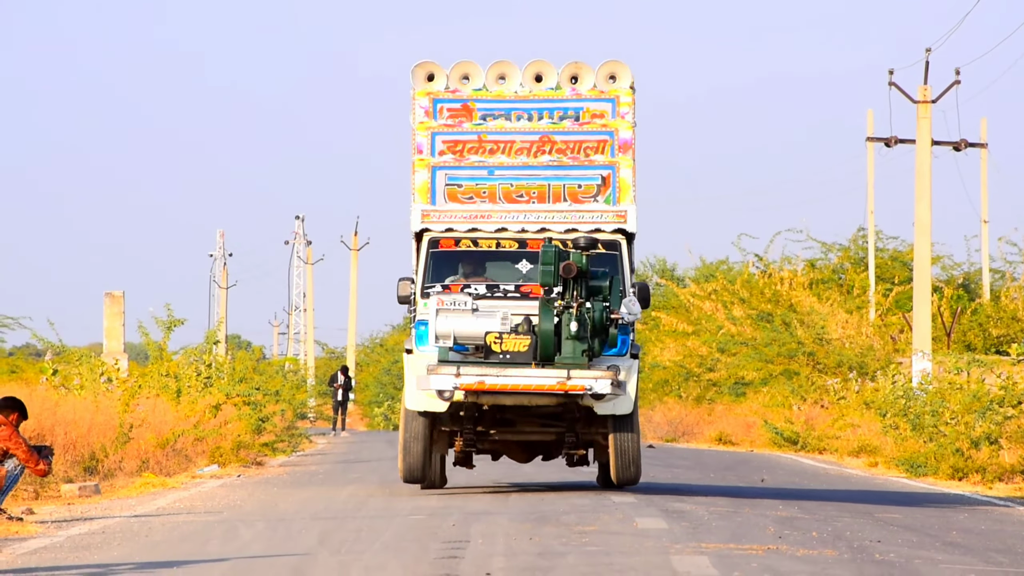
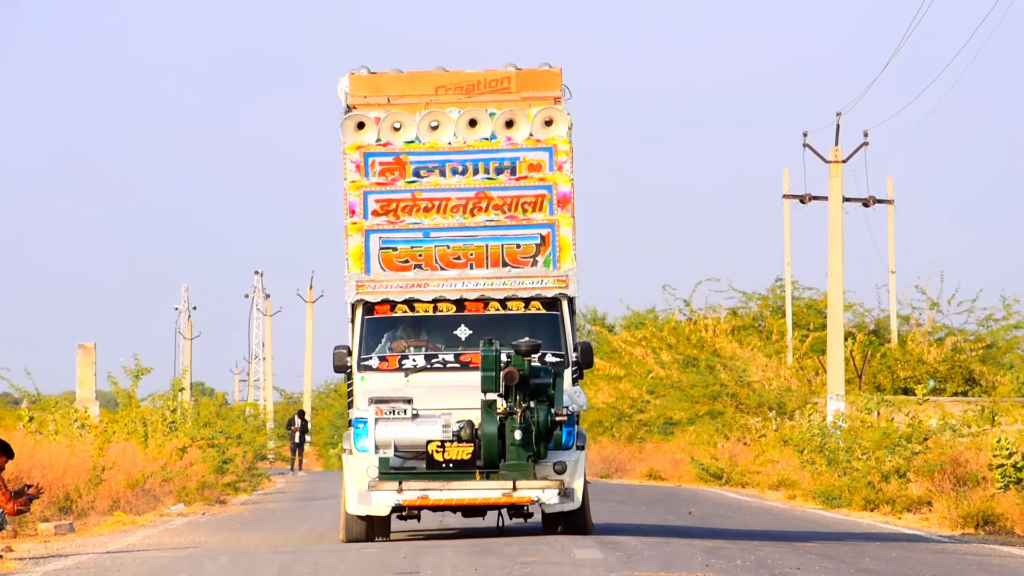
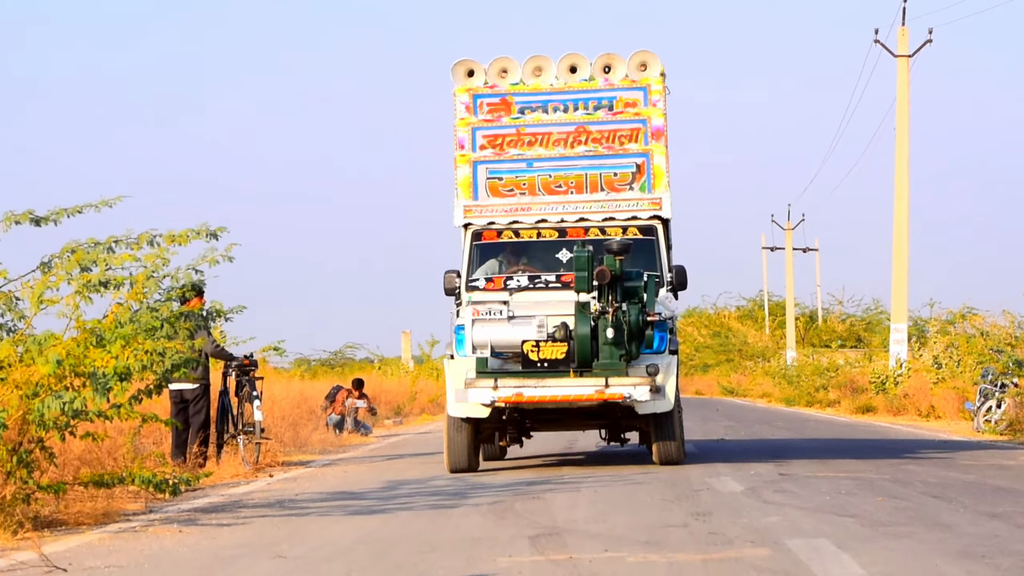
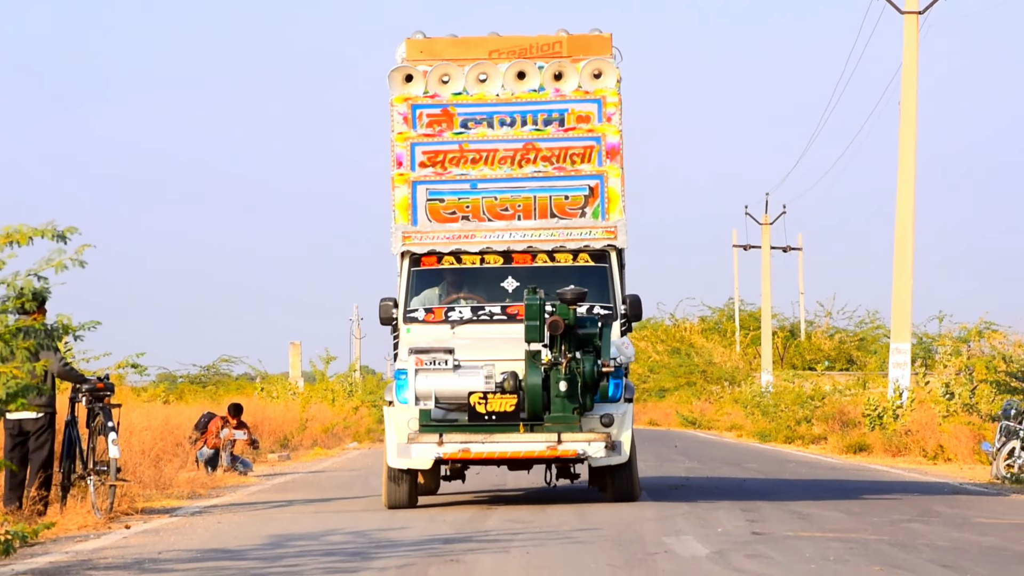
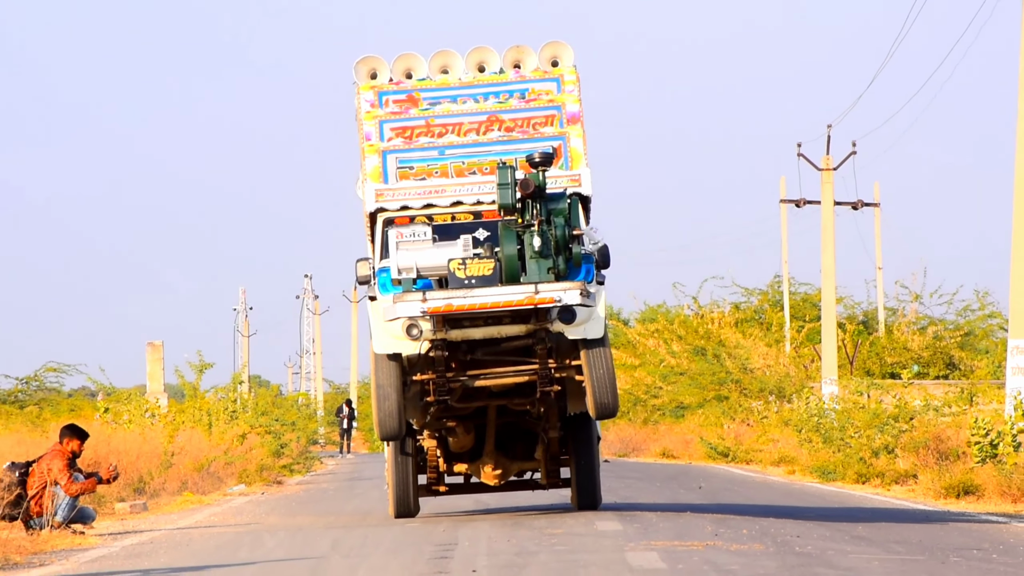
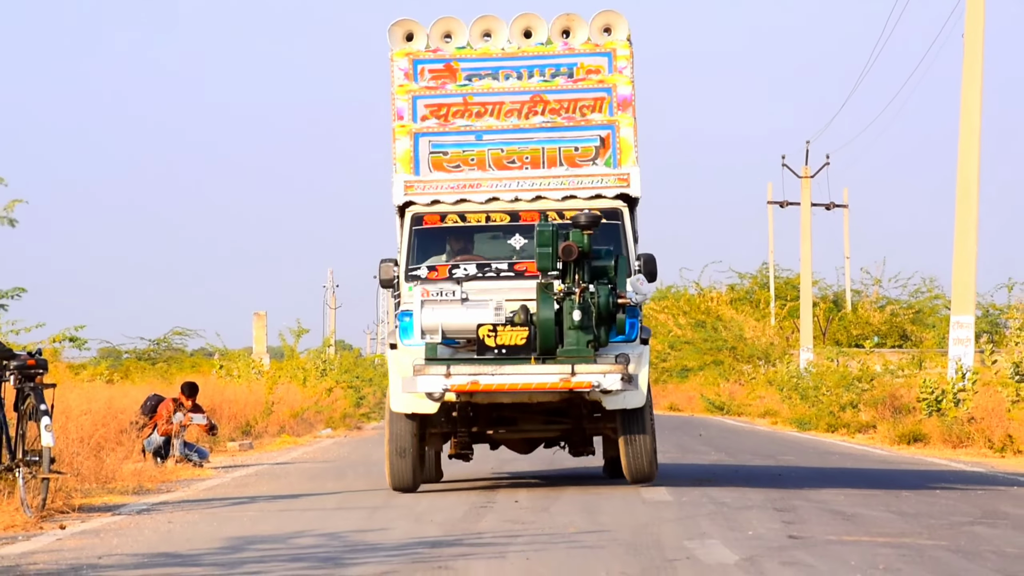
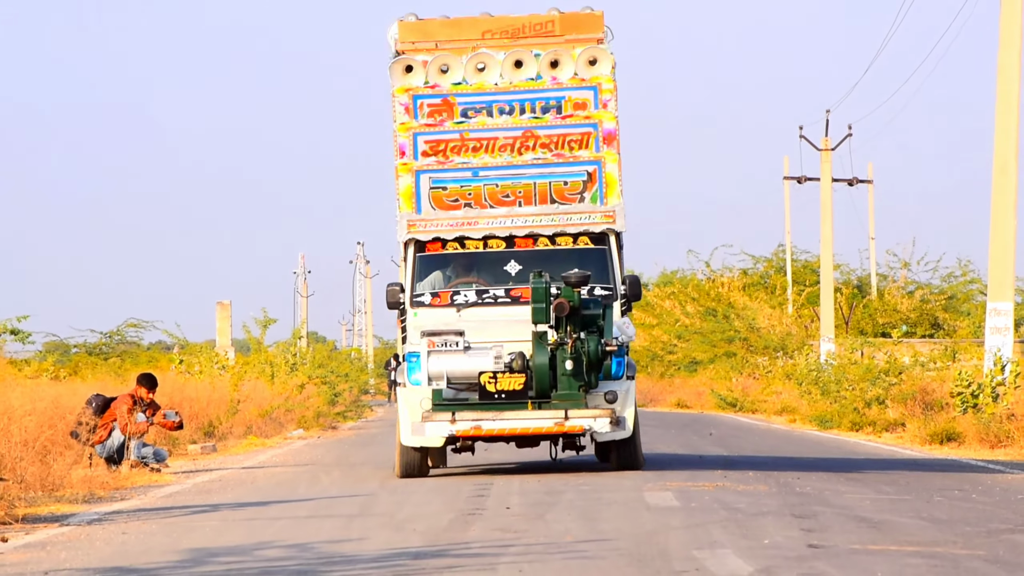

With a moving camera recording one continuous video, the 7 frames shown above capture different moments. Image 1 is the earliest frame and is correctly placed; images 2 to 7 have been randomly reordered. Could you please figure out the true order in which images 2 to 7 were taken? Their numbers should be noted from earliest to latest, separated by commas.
2, 5, 7, 6, 4, 3
